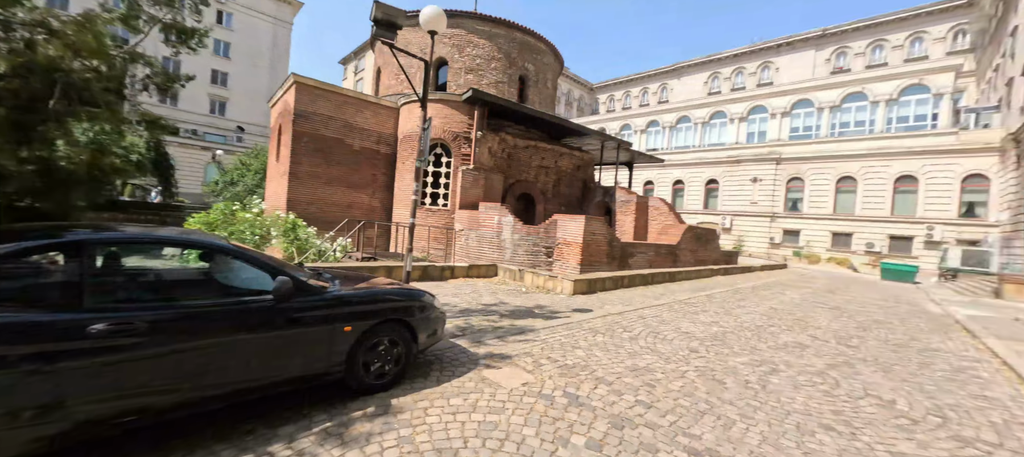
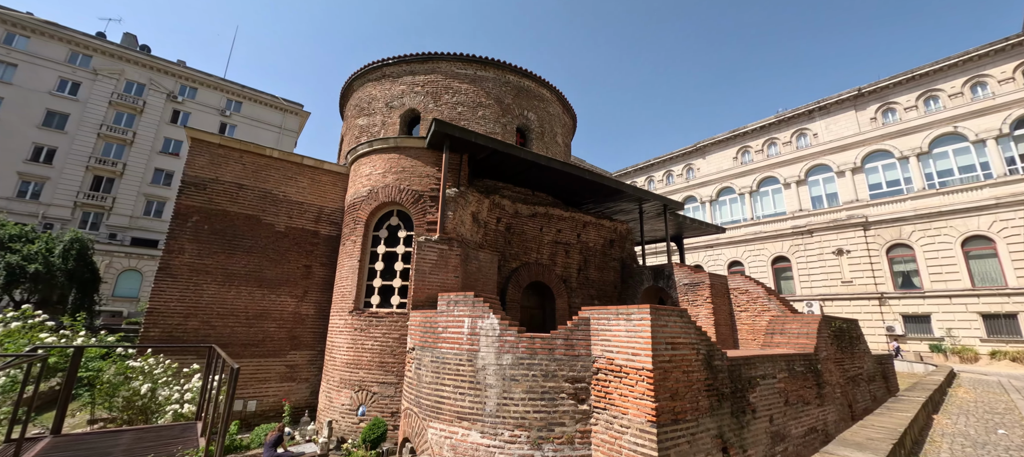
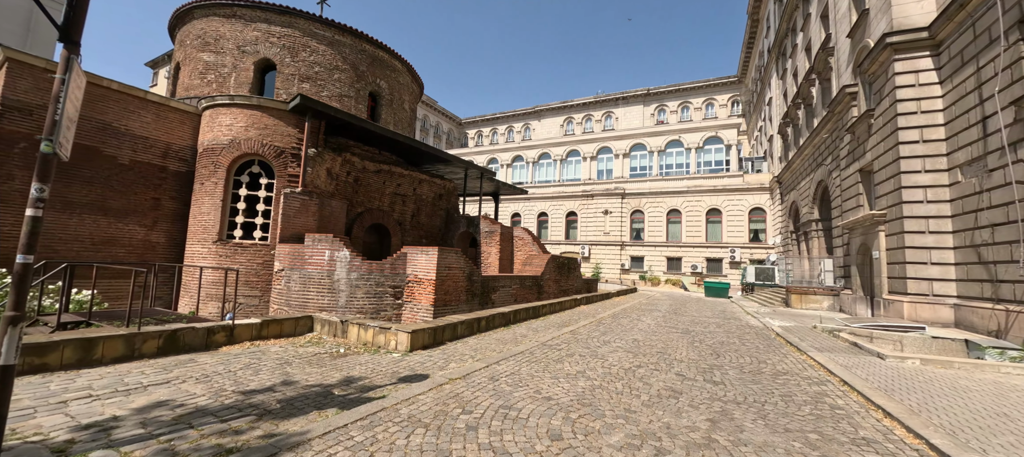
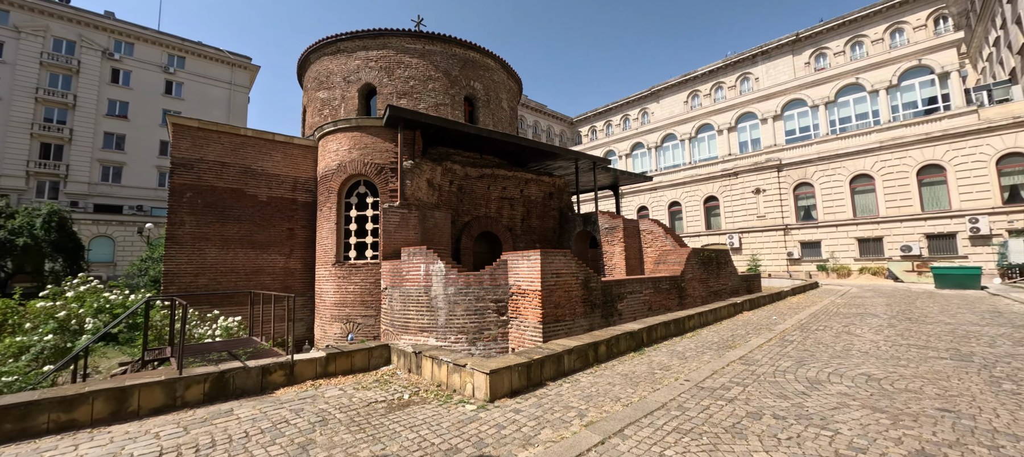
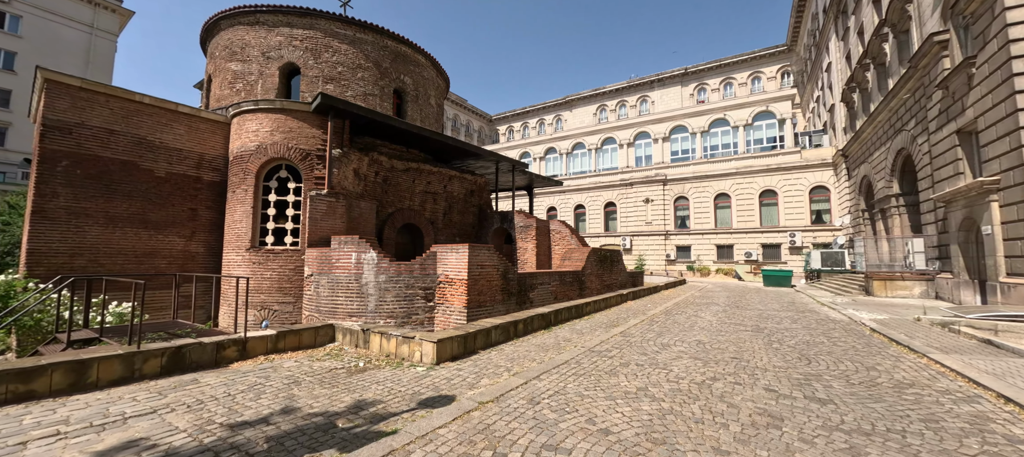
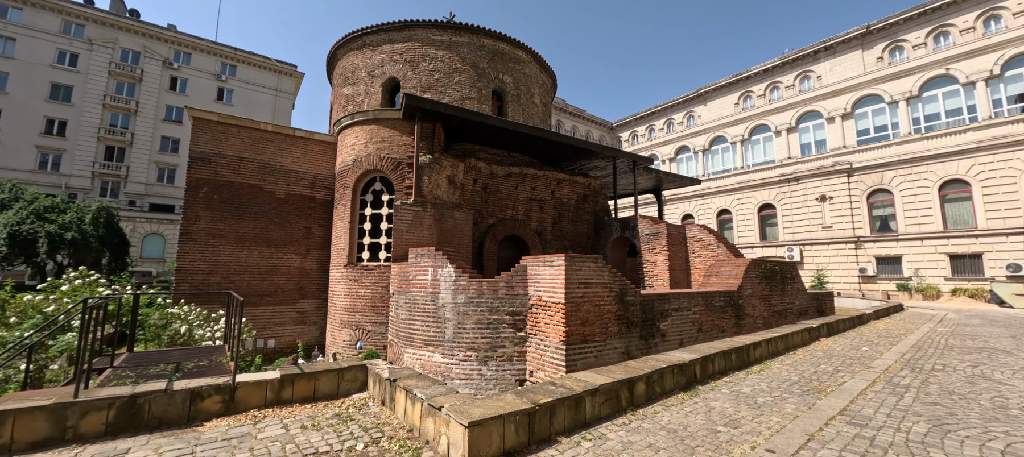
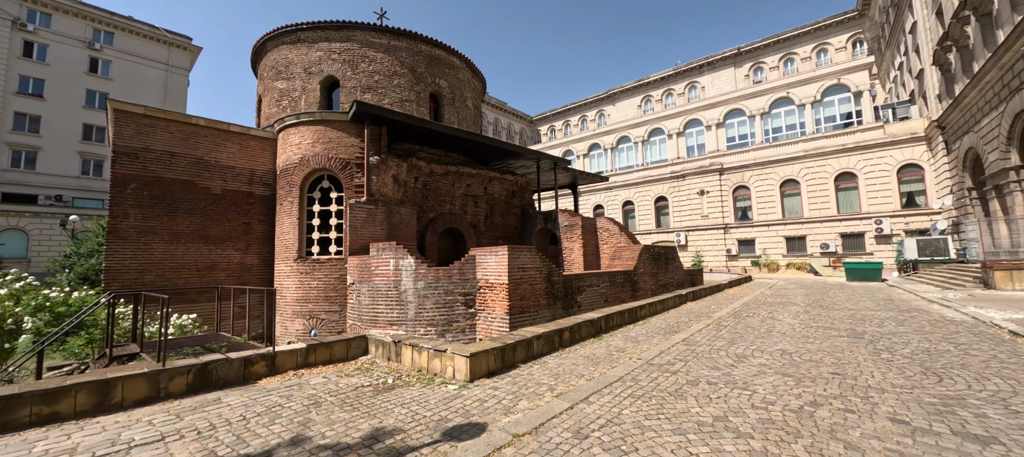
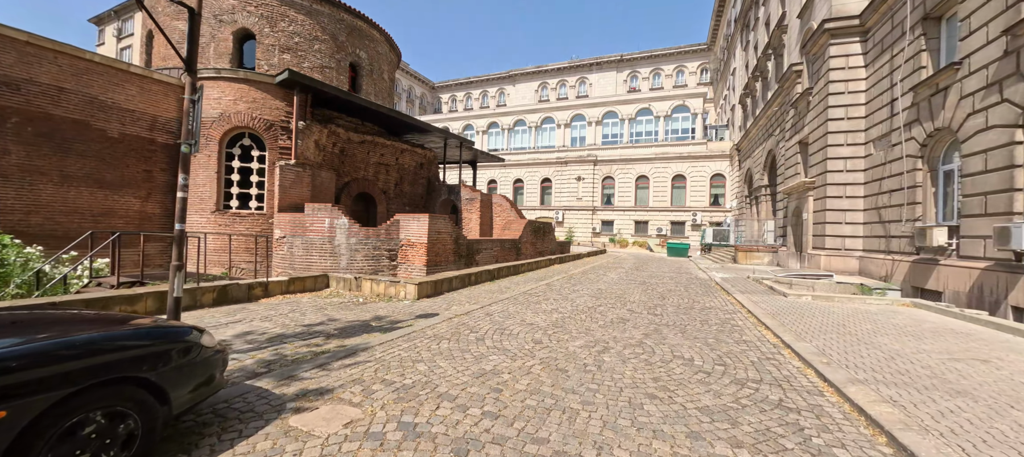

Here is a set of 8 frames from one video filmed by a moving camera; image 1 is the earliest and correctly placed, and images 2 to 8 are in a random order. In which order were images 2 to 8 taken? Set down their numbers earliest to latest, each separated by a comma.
8, 3, 5, 7, 4, 6, 2
